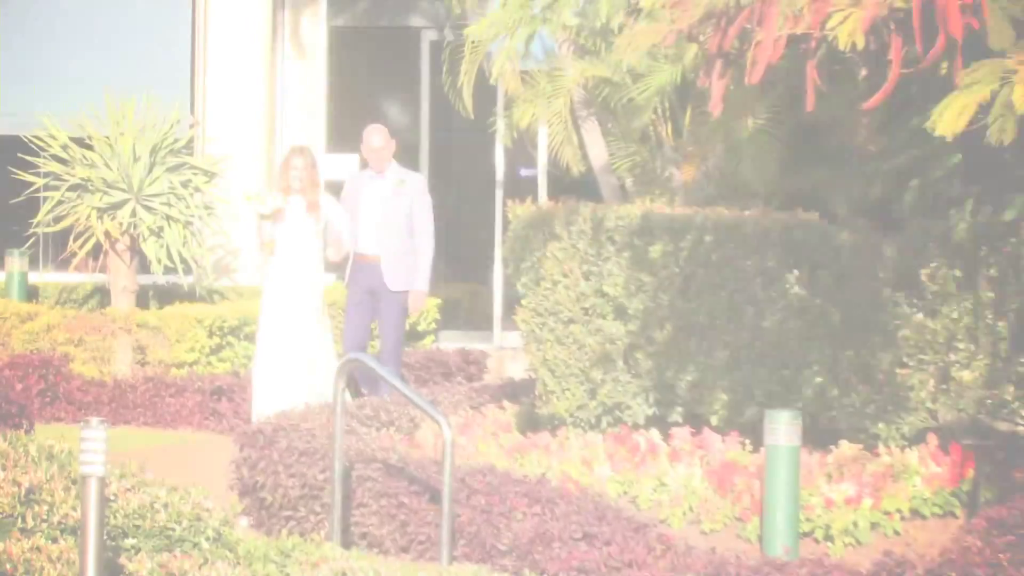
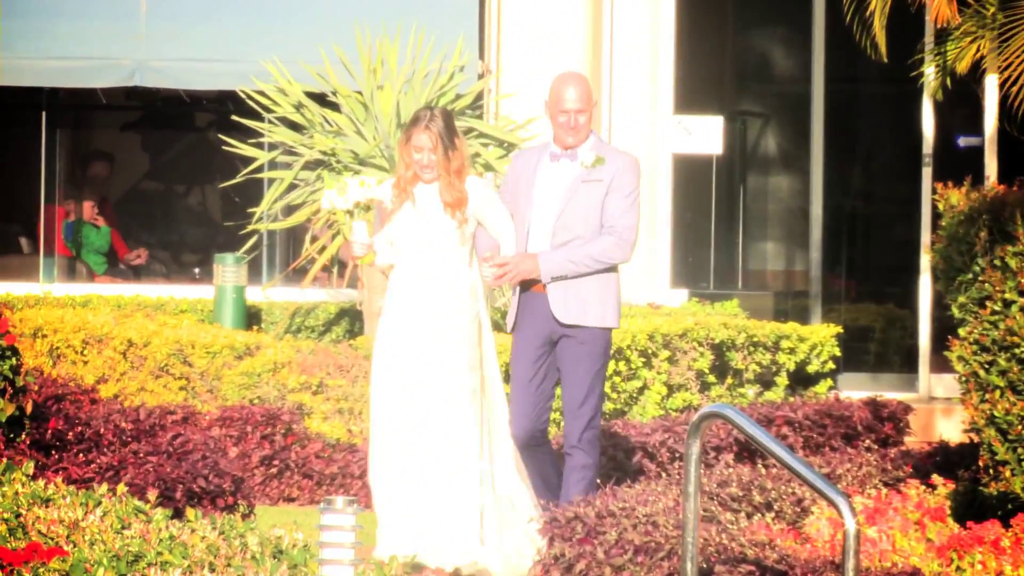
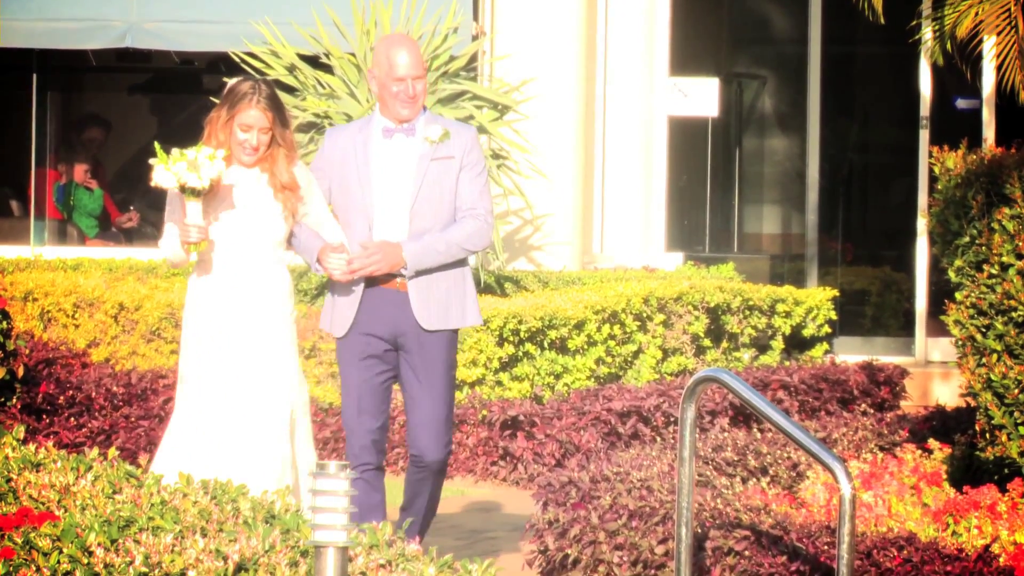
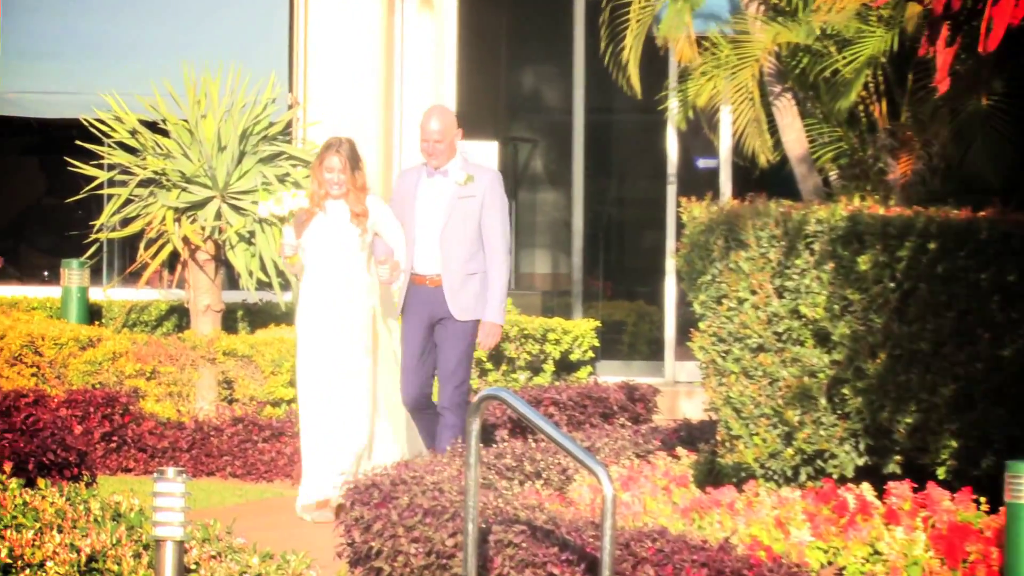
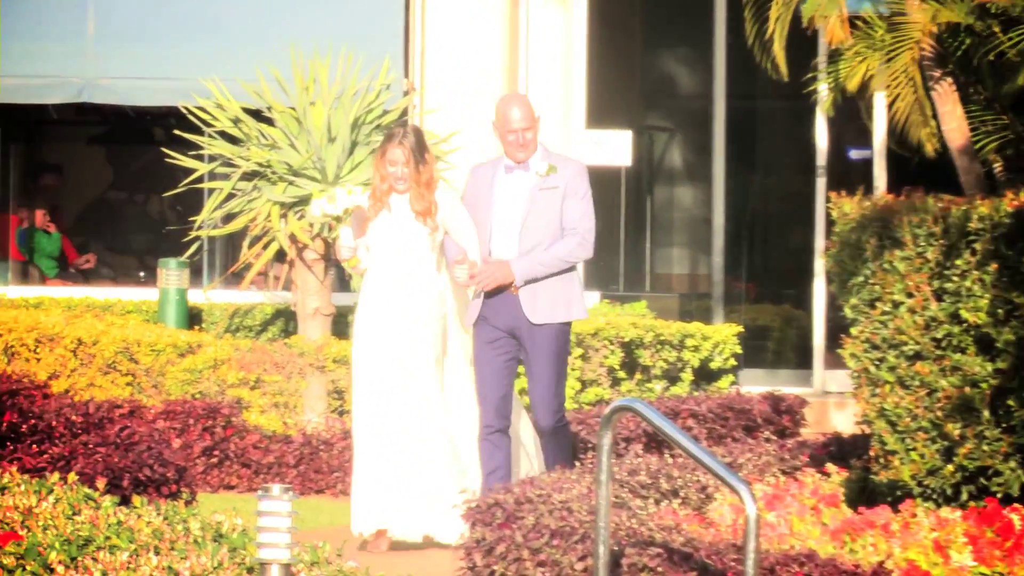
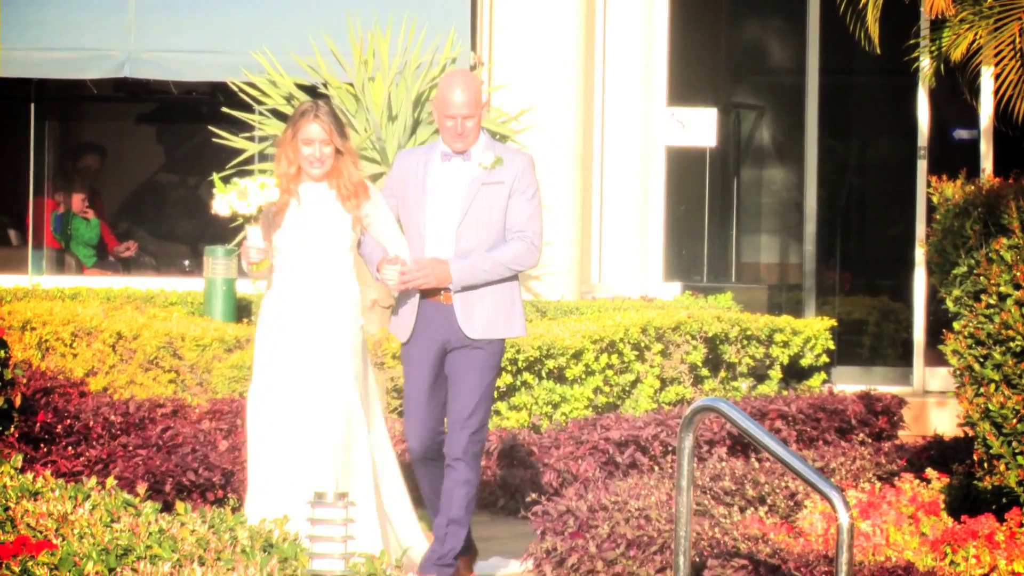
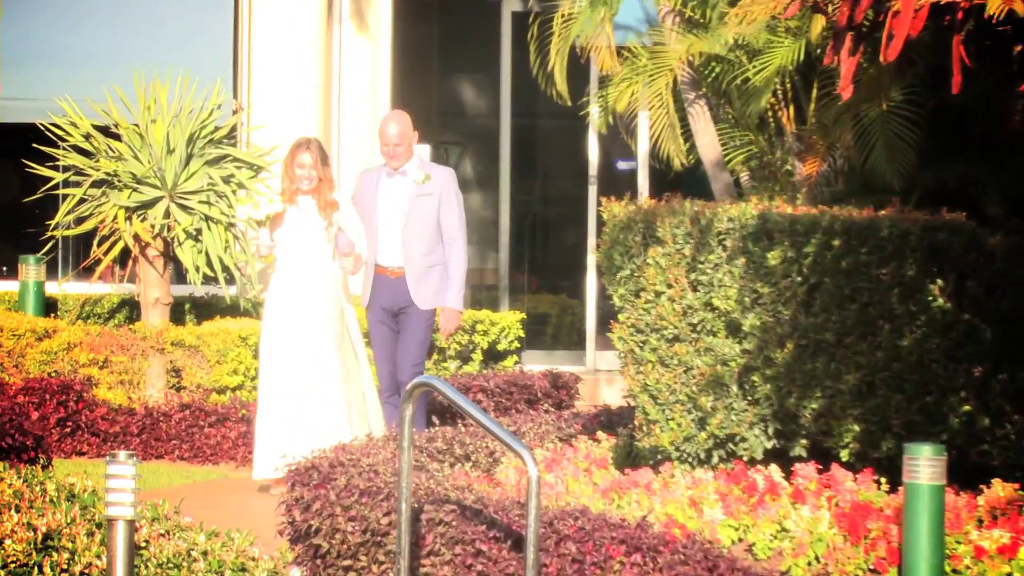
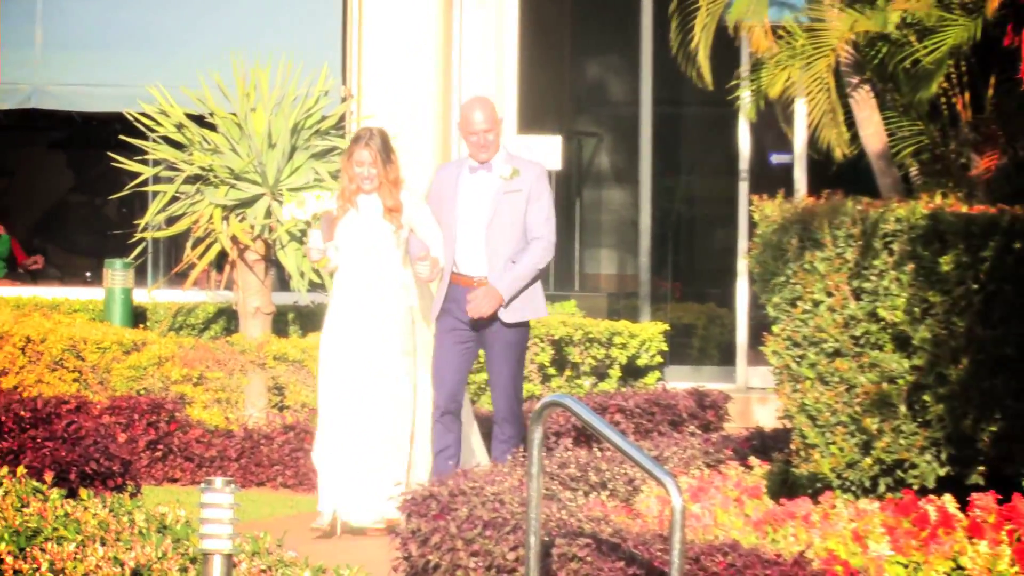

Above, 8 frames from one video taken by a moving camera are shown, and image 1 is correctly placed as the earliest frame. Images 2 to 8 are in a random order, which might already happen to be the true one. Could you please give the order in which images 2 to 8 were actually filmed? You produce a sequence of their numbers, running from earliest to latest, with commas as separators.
7, 4, 8, 5, 2, 6, 3
